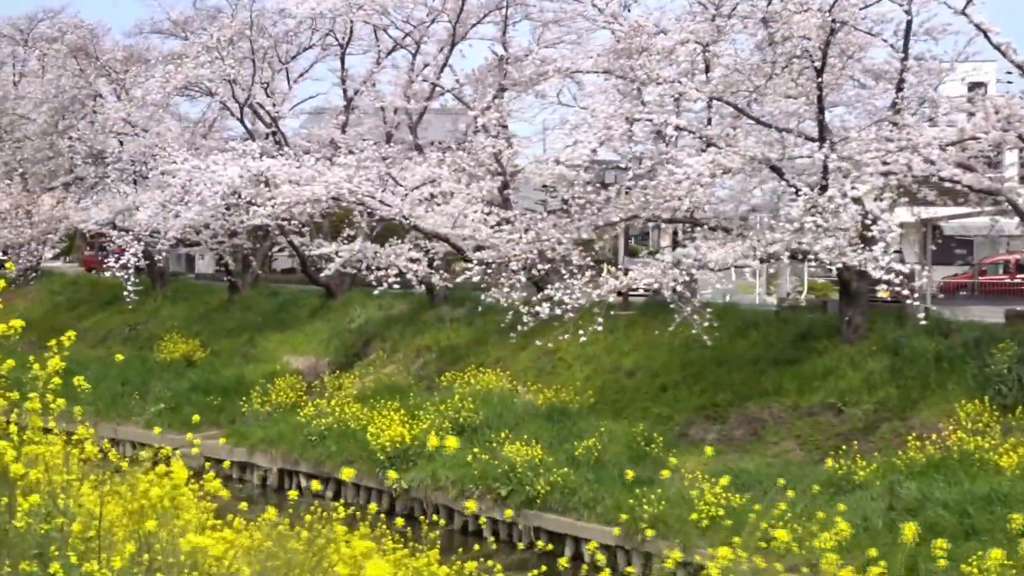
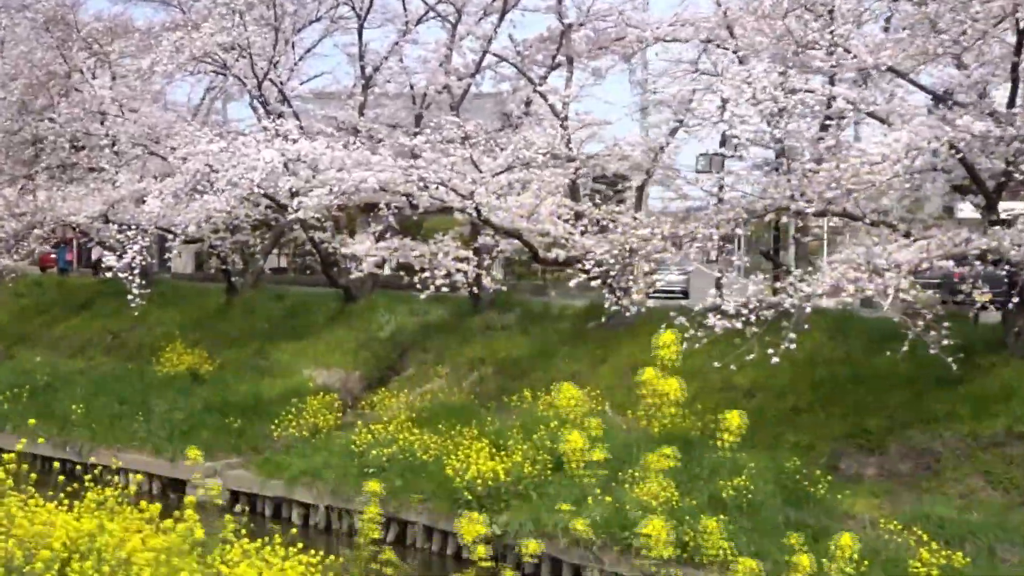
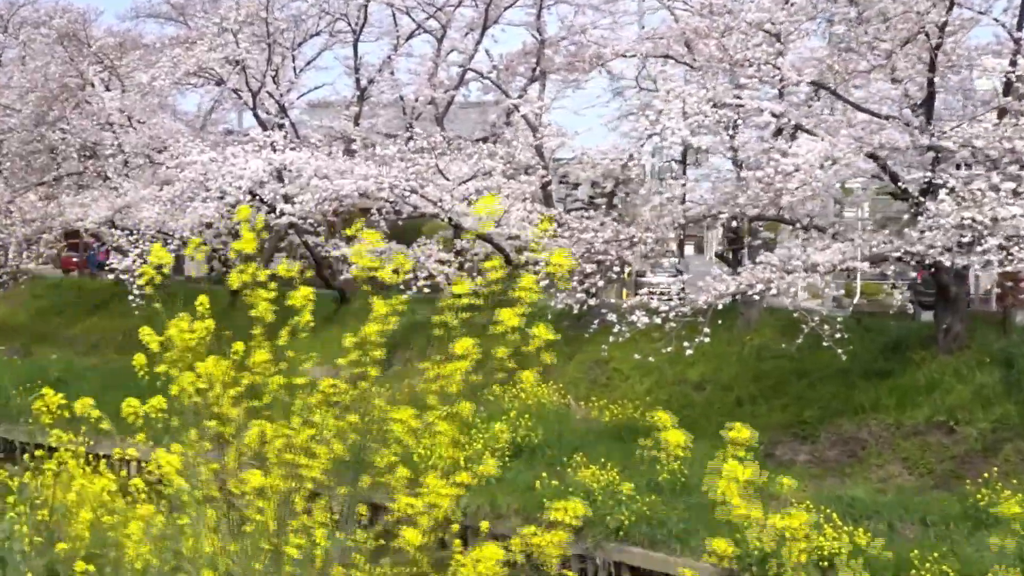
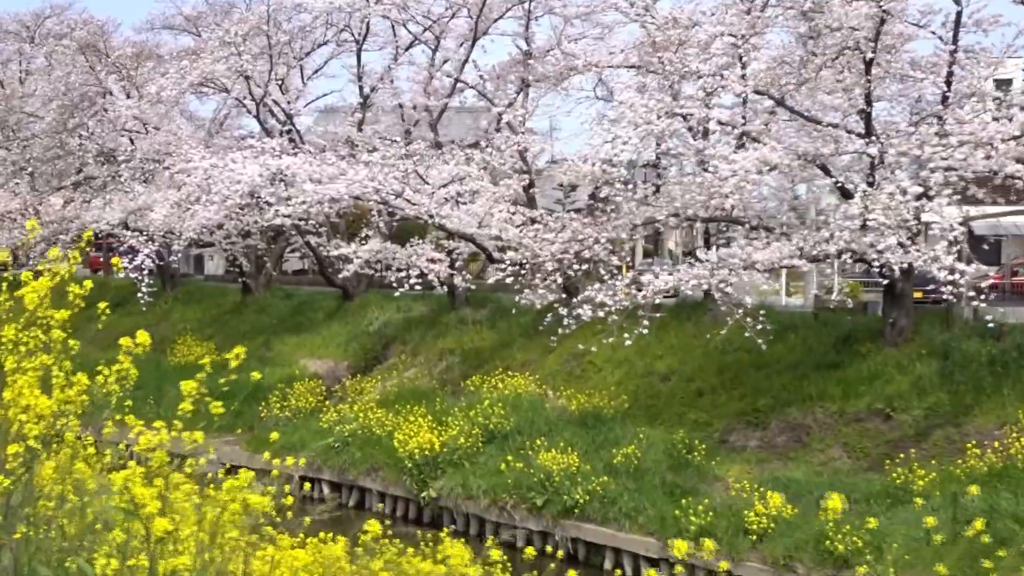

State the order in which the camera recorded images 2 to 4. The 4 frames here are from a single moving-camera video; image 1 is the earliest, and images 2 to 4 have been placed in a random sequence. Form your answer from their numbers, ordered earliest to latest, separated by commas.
4, 3, 2
